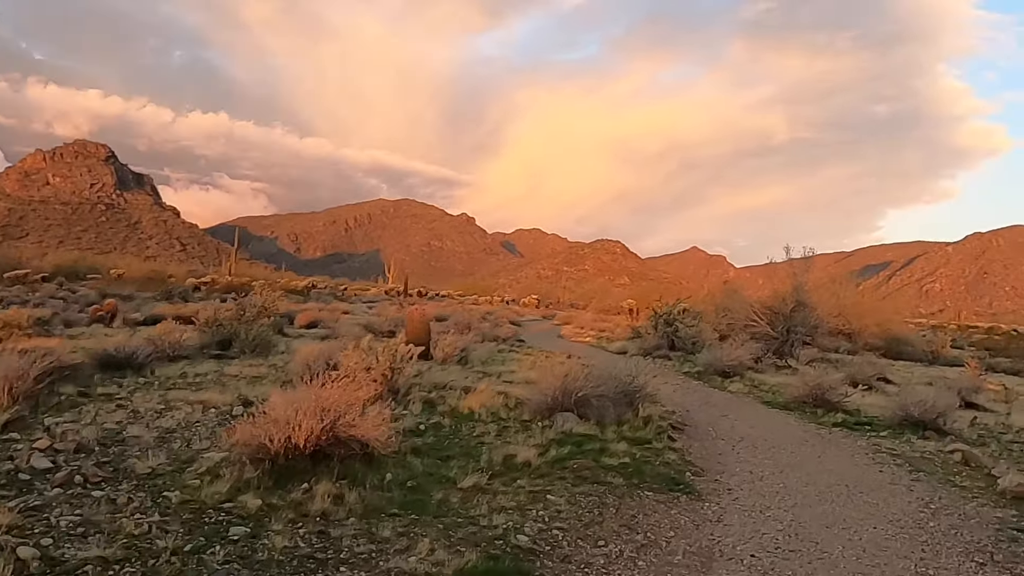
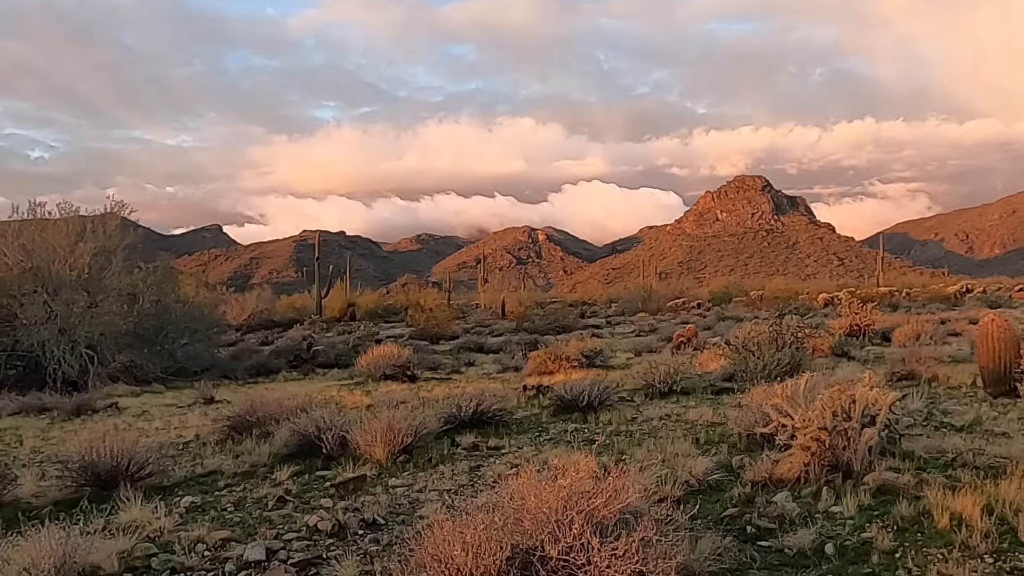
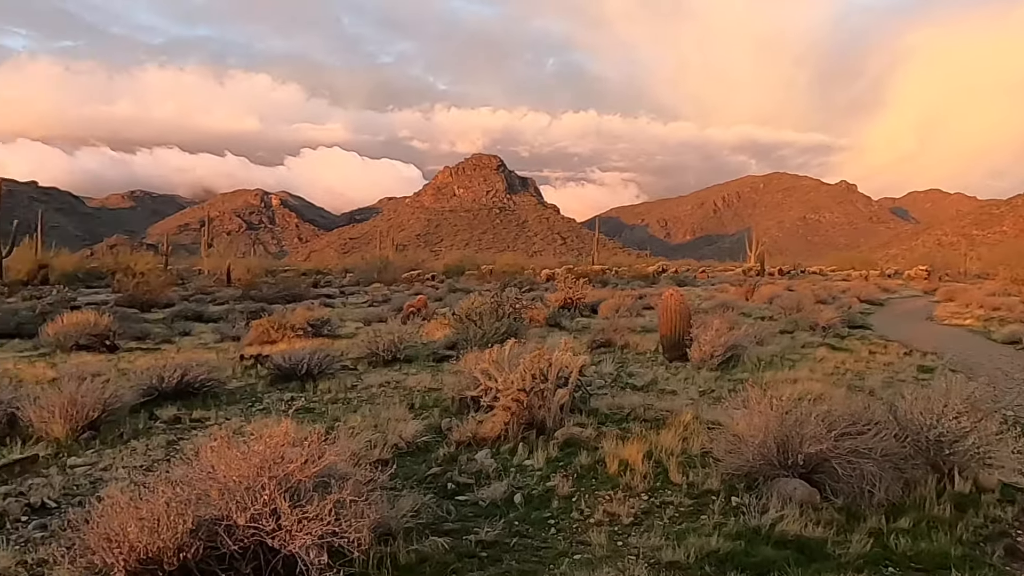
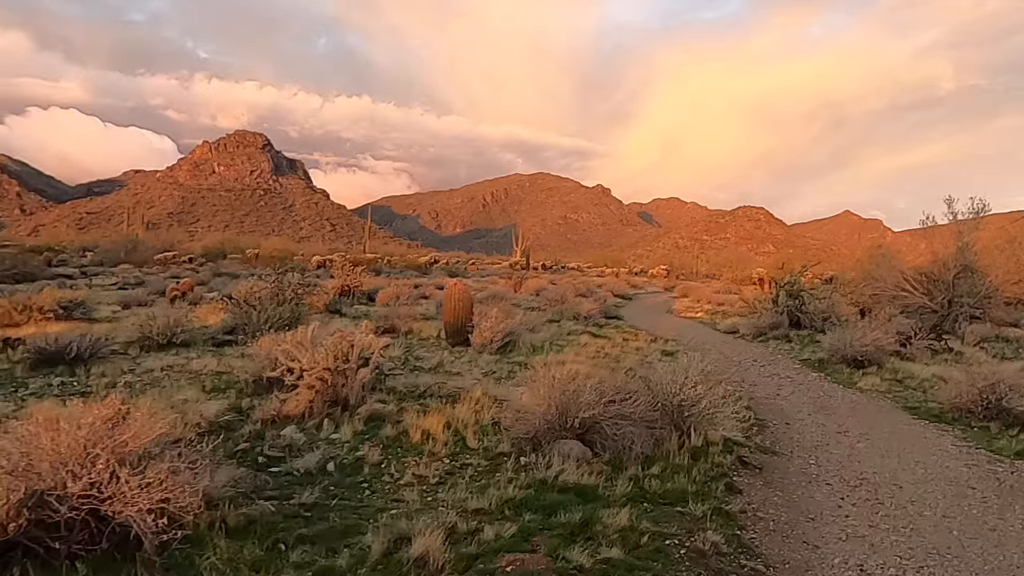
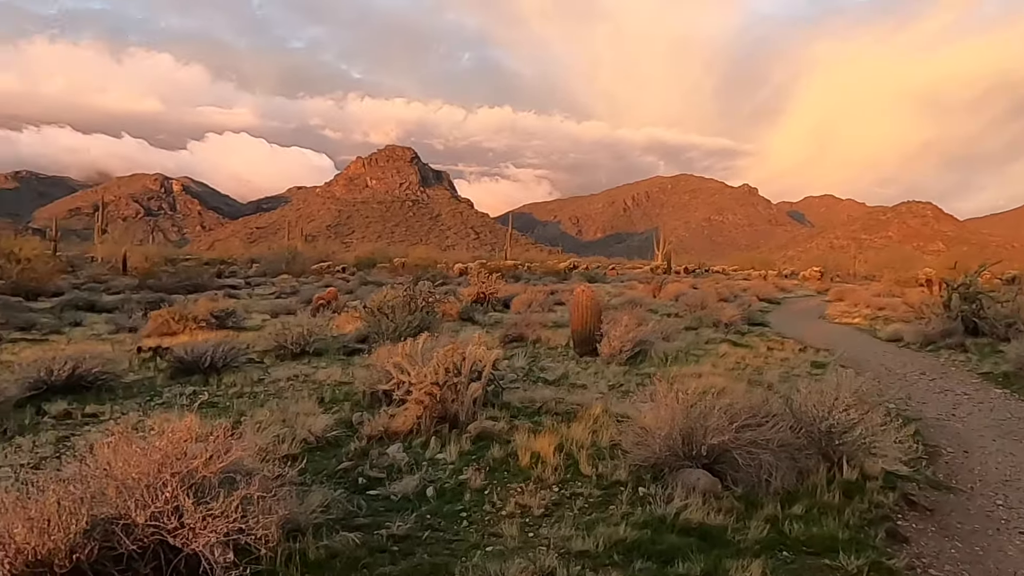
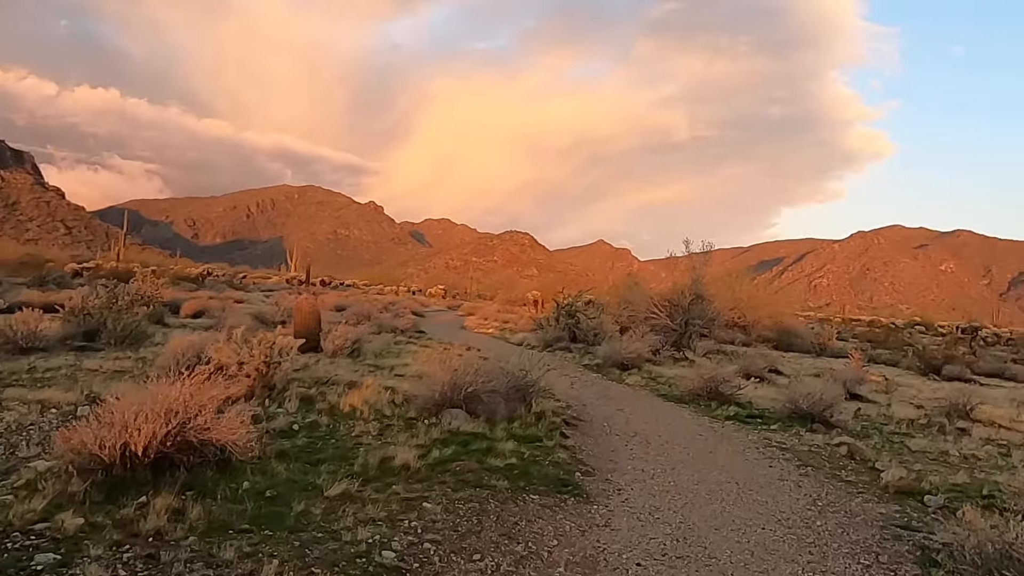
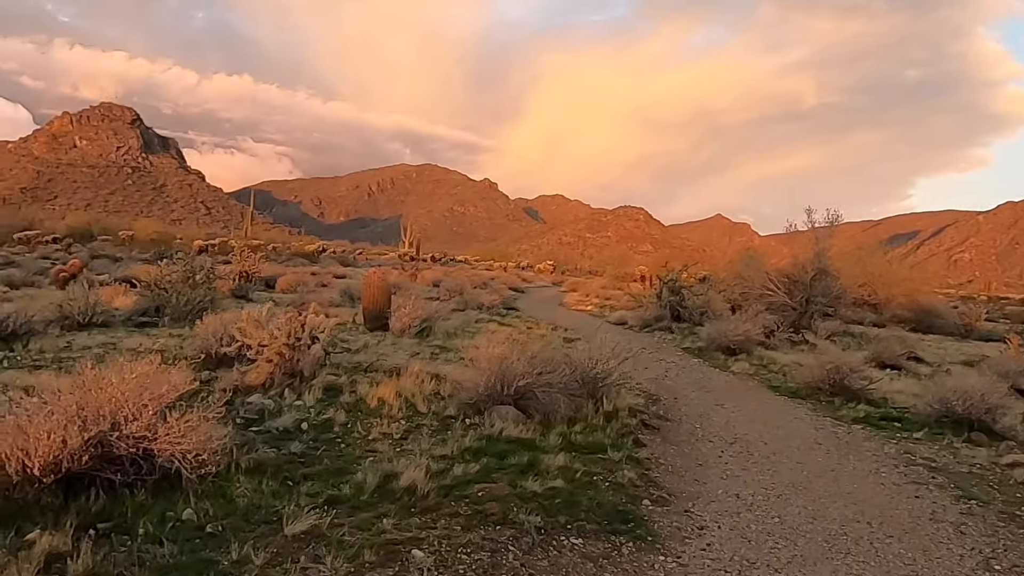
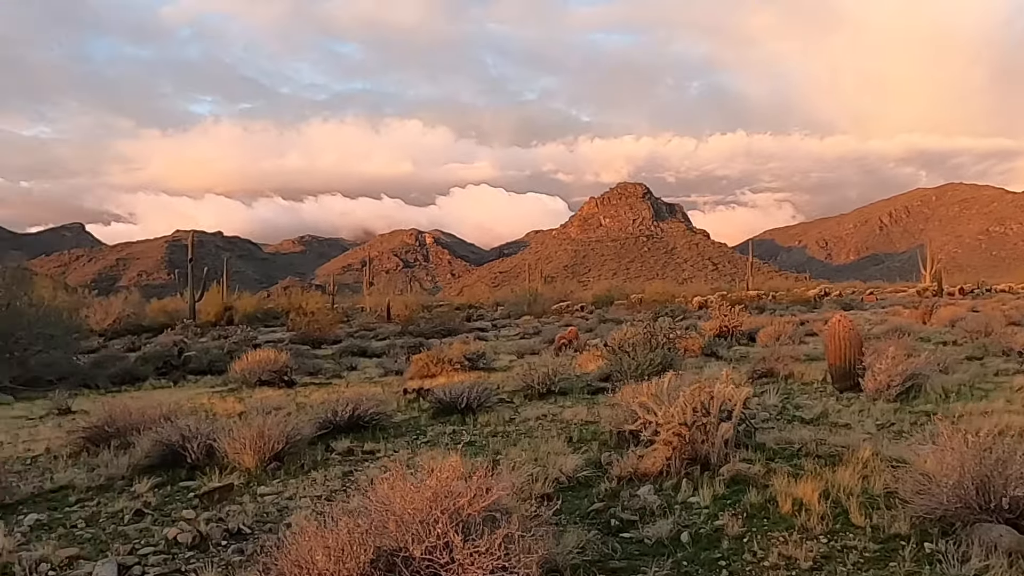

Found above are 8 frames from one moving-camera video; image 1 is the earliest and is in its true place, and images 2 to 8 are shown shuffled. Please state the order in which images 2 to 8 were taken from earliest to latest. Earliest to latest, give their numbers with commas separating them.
6, 7, 4, 5, 3, 8, 2
